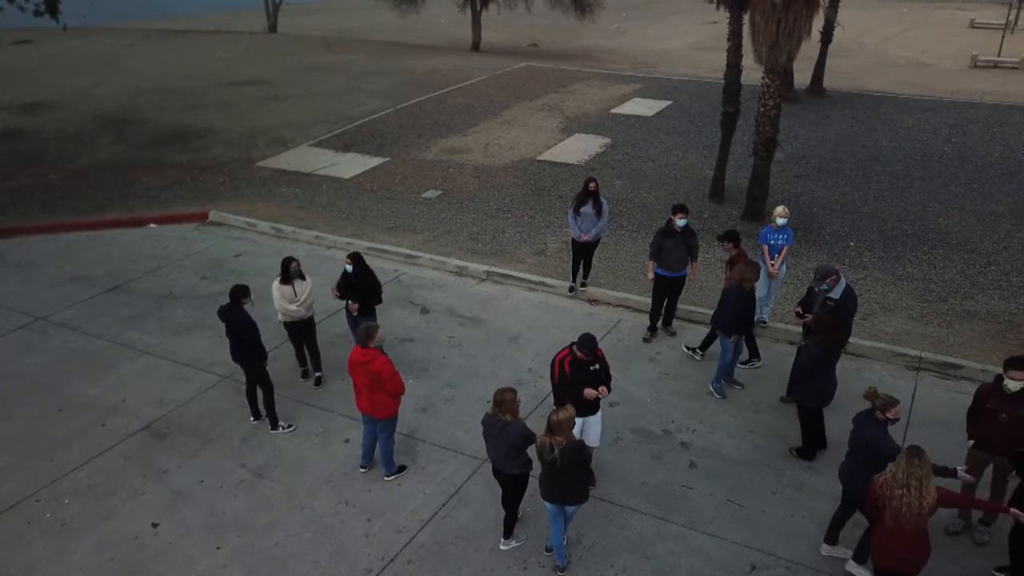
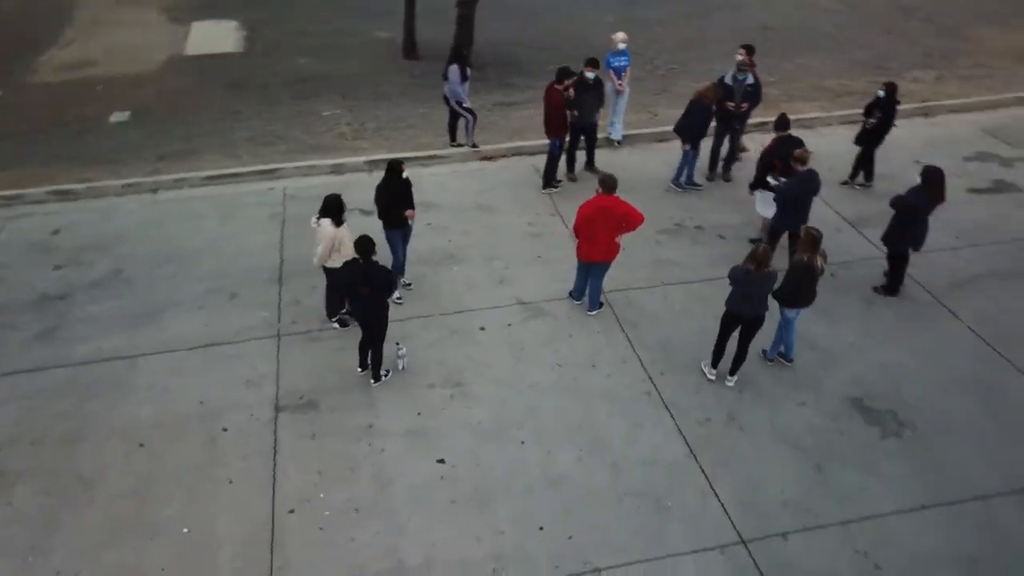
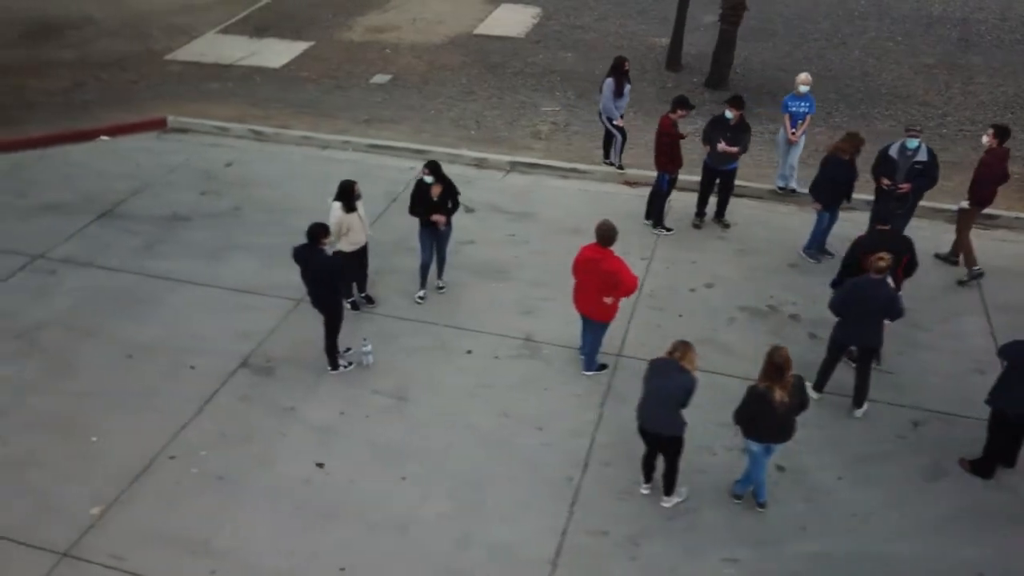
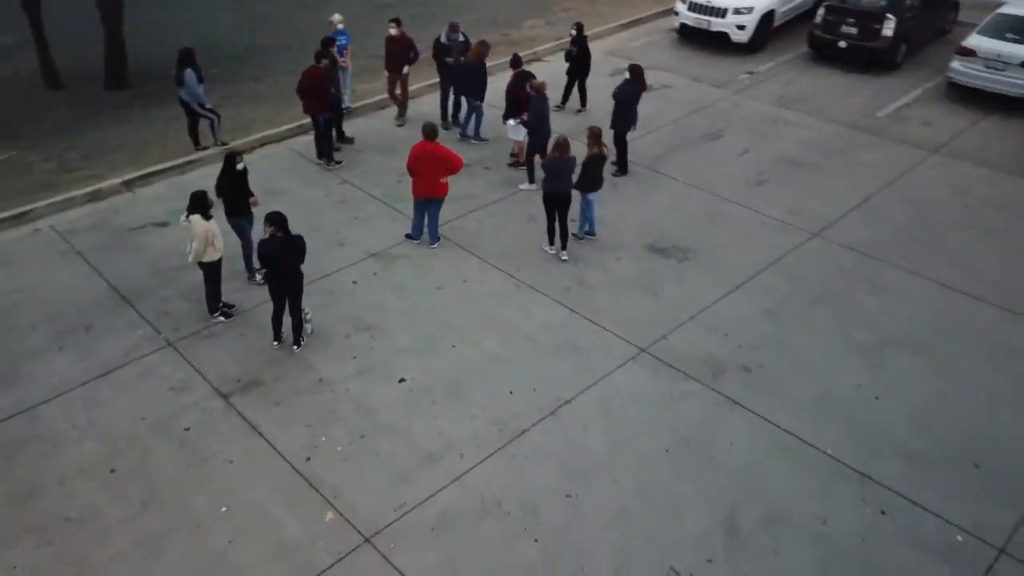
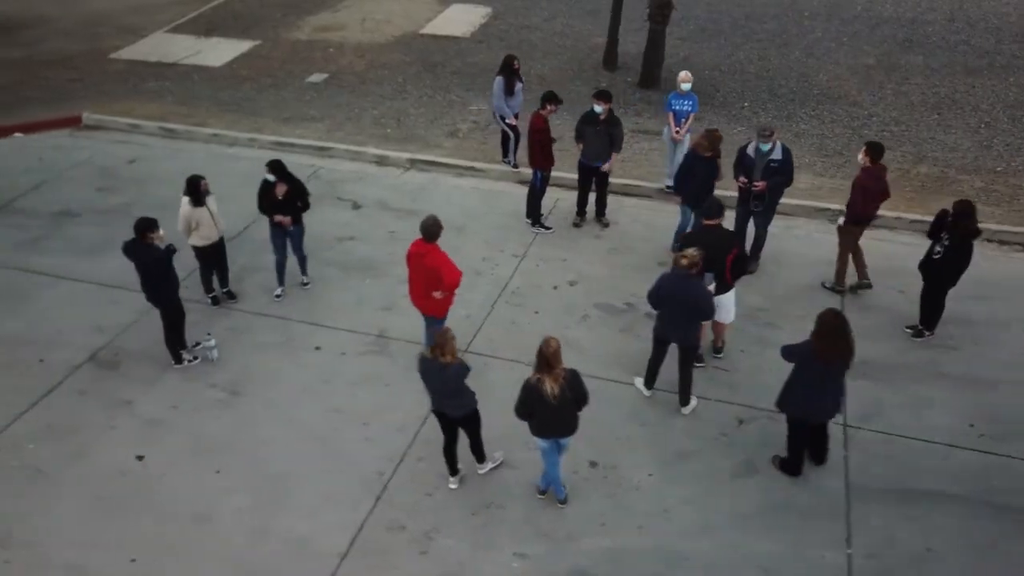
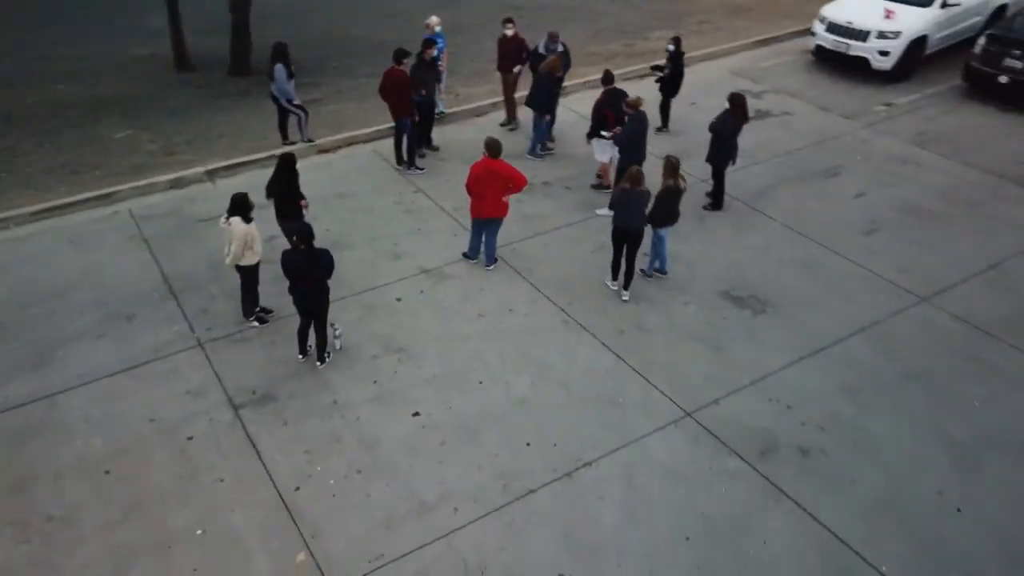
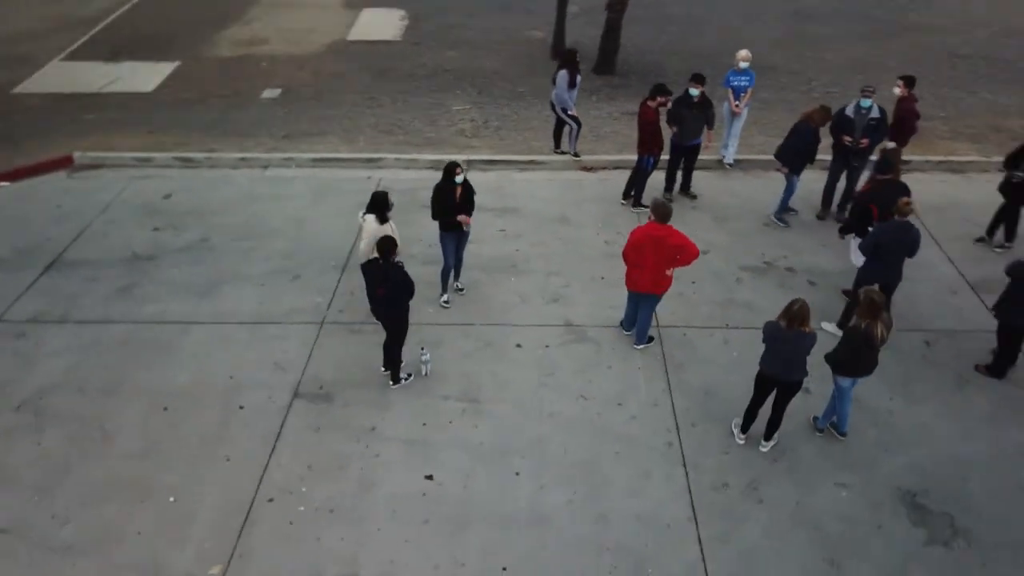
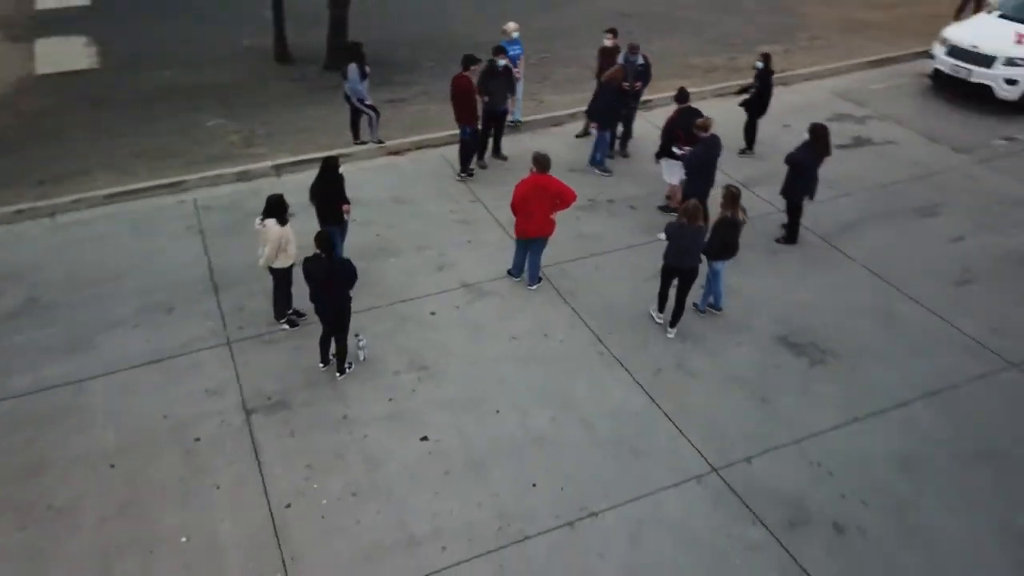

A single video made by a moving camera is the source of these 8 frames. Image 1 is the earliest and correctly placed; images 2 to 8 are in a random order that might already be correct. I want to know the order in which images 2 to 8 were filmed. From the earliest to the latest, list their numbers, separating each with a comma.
5, 3, 7, 2, 8, 6, 4
